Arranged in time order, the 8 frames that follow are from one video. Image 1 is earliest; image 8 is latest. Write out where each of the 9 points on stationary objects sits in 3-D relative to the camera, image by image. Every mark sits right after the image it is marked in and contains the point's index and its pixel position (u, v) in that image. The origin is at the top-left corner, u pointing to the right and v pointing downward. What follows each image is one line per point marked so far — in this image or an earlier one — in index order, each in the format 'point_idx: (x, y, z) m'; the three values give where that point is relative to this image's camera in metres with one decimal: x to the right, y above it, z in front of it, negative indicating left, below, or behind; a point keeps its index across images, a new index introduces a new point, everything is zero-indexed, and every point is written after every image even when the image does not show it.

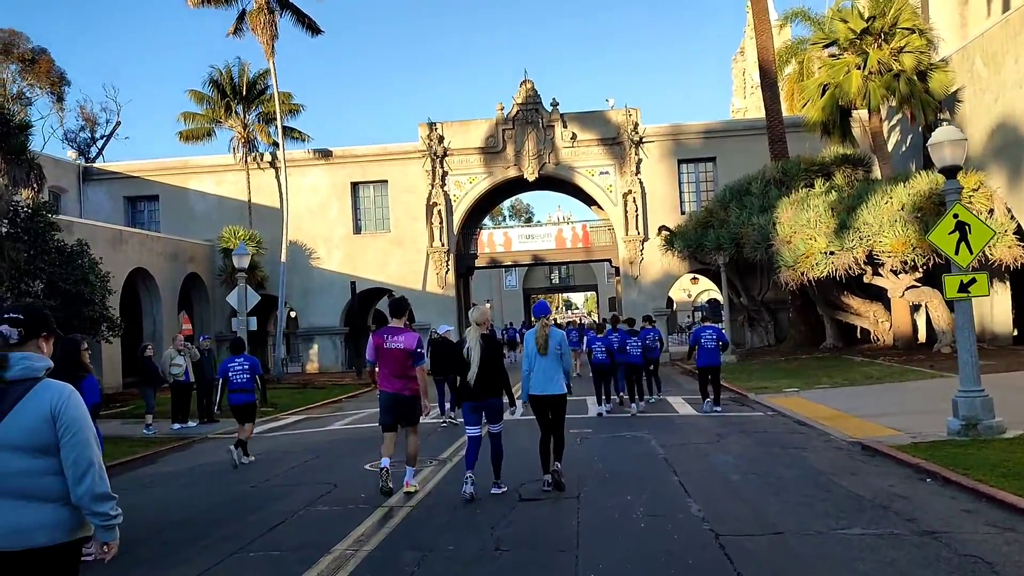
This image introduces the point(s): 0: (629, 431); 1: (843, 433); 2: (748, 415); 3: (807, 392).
0: (+1.7, -2.1, +12.6) m
1: (+4.5, -2.0, +11.9) m
2: (+4.0, -2.1, +14.9) m
3: (+6.1, -2.1, +18.0) m
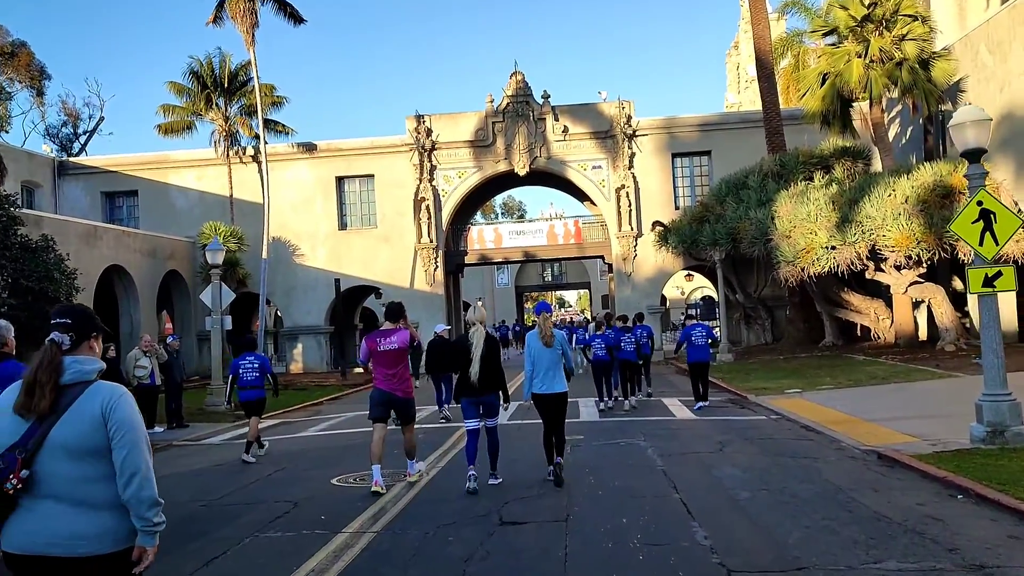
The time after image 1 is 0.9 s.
0: (+1.5, -2.0, +11.7) m
1: (+4.3, -1.9, +11.0) m
2: (+3.8, -2.1, +13.9) m
3: (+5.8, -2.1, +17.1) m
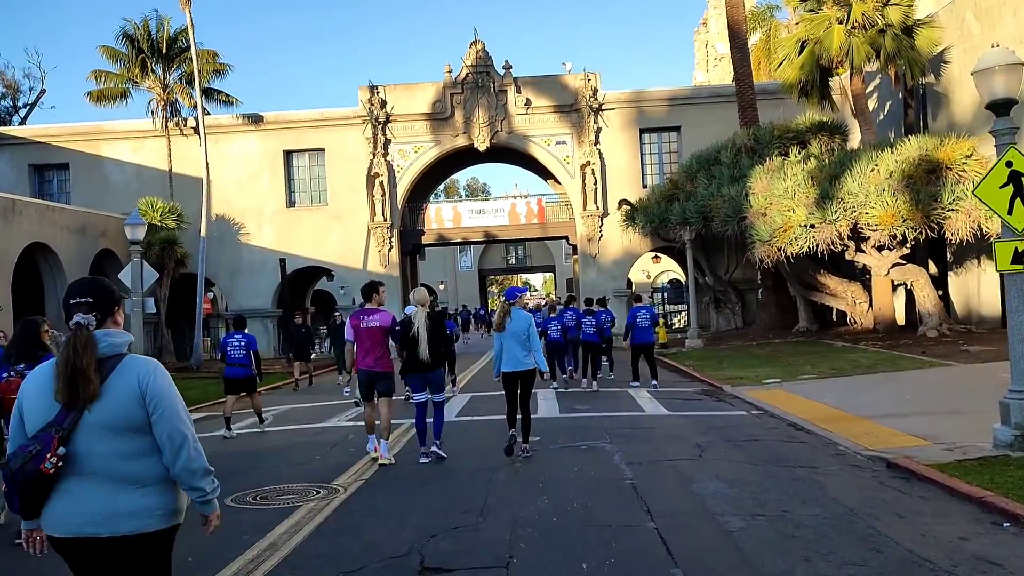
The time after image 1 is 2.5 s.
0: (+0.8, -1.7, +10.0) m
1: (+3.7, -1.7, +9.4) m
2: (+3.0, -1.8, +12.4) m
3: (+5.0, -1.7, +15.6) m
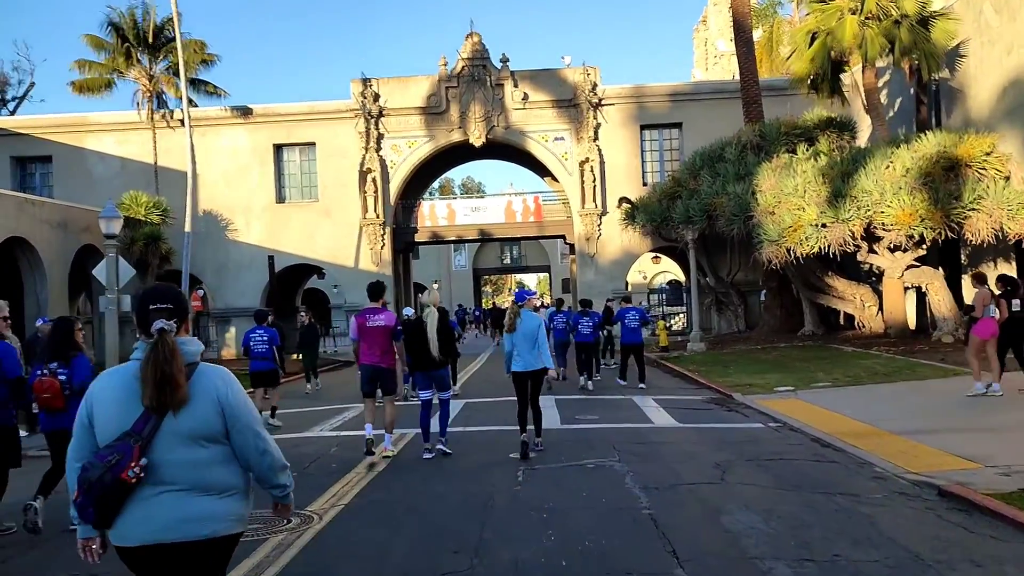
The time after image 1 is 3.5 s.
0: (+0.8, -1.7, +9.0) m
1: (+3.7, -1.7, +8.5) m
2: (+3.0, -1.8, +11.4) m
3: (+4.9, -1.7, +14.6) m
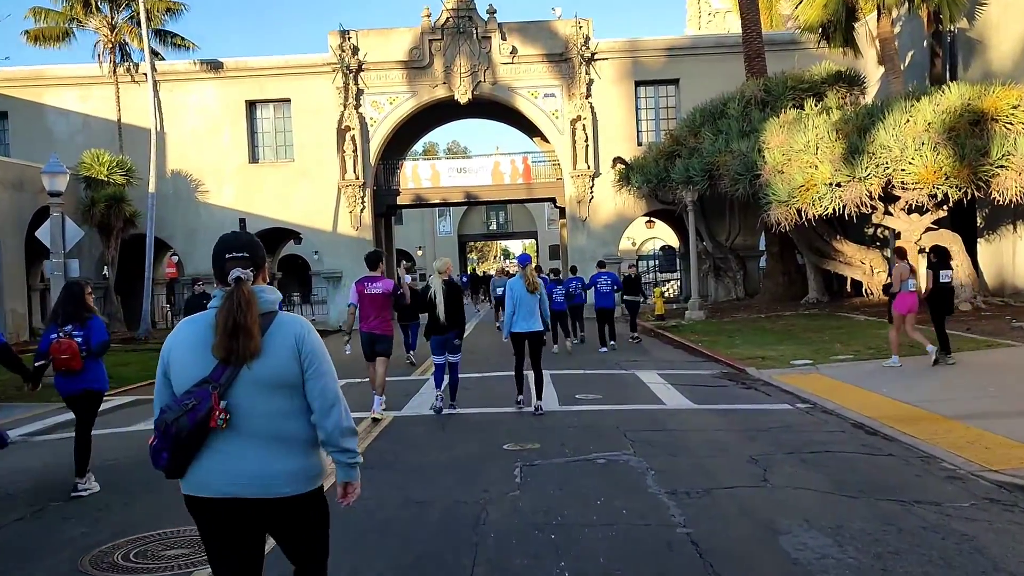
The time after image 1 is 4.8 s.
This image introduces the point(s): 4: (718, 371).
0: (+0.8, -1.4, +7.6) m
1: (+3.6, -1.4, +7.0) m
2: (+2.9, -1.4, +10.0) m
3: (+4.8, -1.2, +13.2) m
4: (+3.2, -1.3, +13.8) m
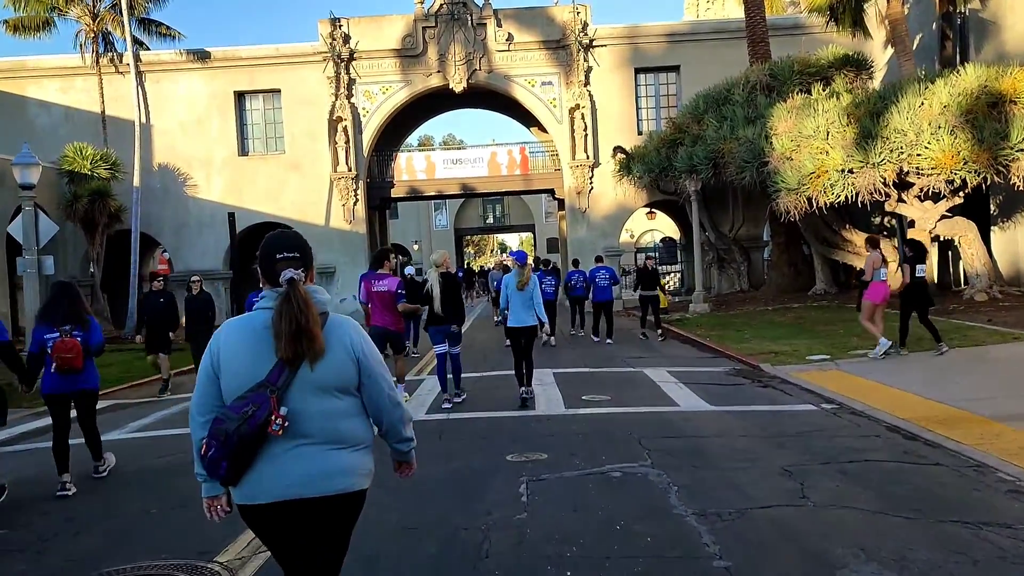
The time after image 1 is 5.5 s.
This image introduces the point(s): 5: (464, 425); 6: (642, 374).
0: (+0.8, -1.3, +6.8) m
1: (+3.7, -1.3, +6.3) m
2: (+2.9, -1.3, +9.2) m
3: (+4.8, -1.1, +12.5) m
4: (+3.3, -1.2, +13.1) m
5: (-0.5, -1.4, +8.8) m
6: (+1.8, -1.2, +12.4) m
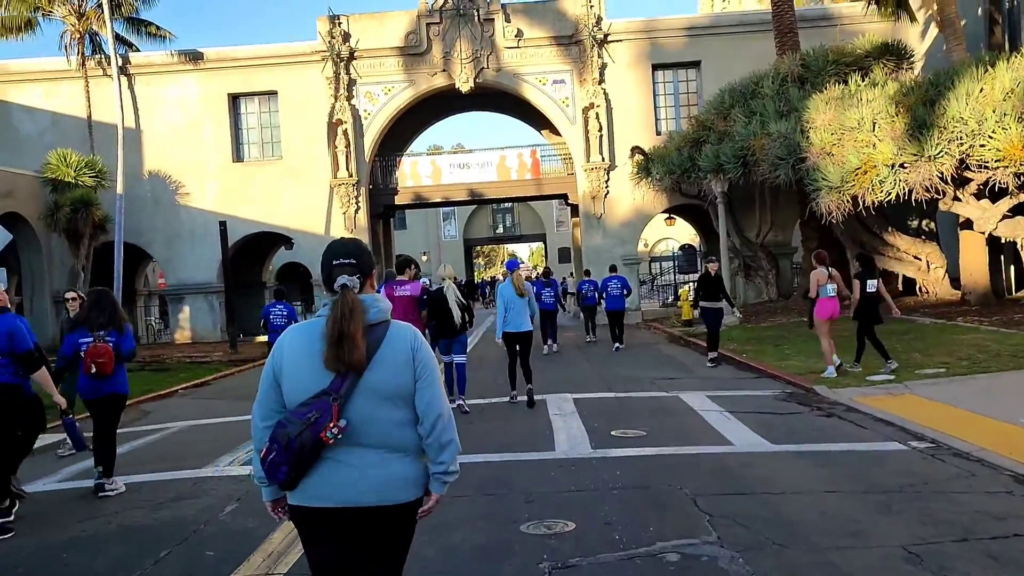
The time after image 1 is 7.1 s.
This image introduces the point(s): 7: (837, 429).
0: (+0.9, -1.4, +5.0) m
1: (+3.7, -1.3, +4.4) m
2: (+3.1, -1.4, +7.4) m
3: (+4.9, -1.2, +10.6) m
4: (+3.4, -1.3, +11.2) m
5: (-0.4, -1.5, +7.0) m
6: (+2.0, -1.3, +10.5) m
7: (+3.1, -1.4, +8.4) m
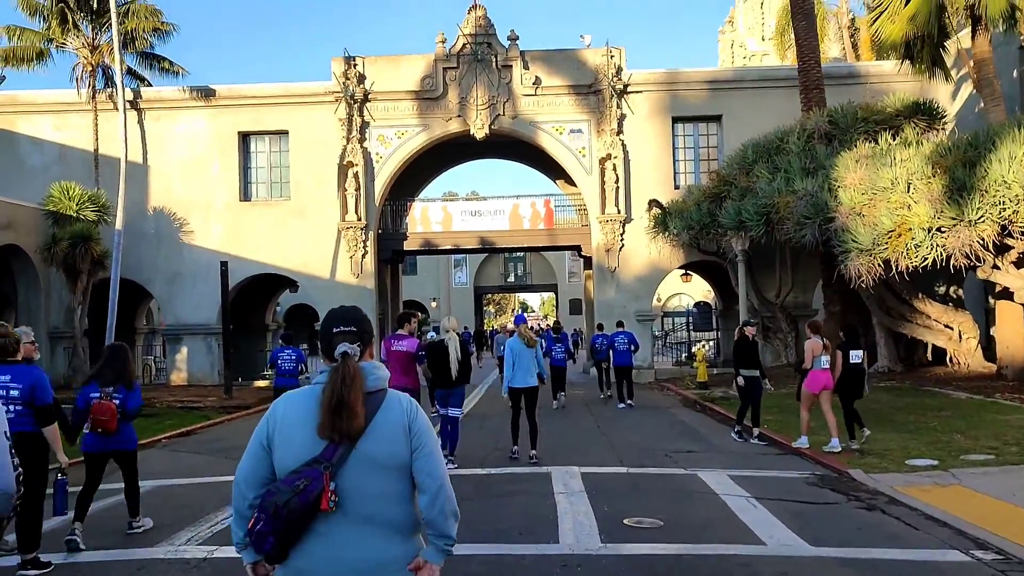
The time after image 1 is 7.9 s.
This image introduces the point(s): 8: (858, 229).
0: (+0.9, -1.8, +3.9) m
1: (+3.7, -1.8, +3.4) m
2: (+3.0, -2.0, +6.3) m
3: (+5.0, -2.0, +9.5) m
4: (+3.4, -2.1, +10.1) m
5: (-0.4, -1.9, +6.0) m
6: (+2.0, -2.1, +9.5) m
7: (+3.1, -2.0, +7.4) m
8: (+6.3, +1.1, +15.9) m
